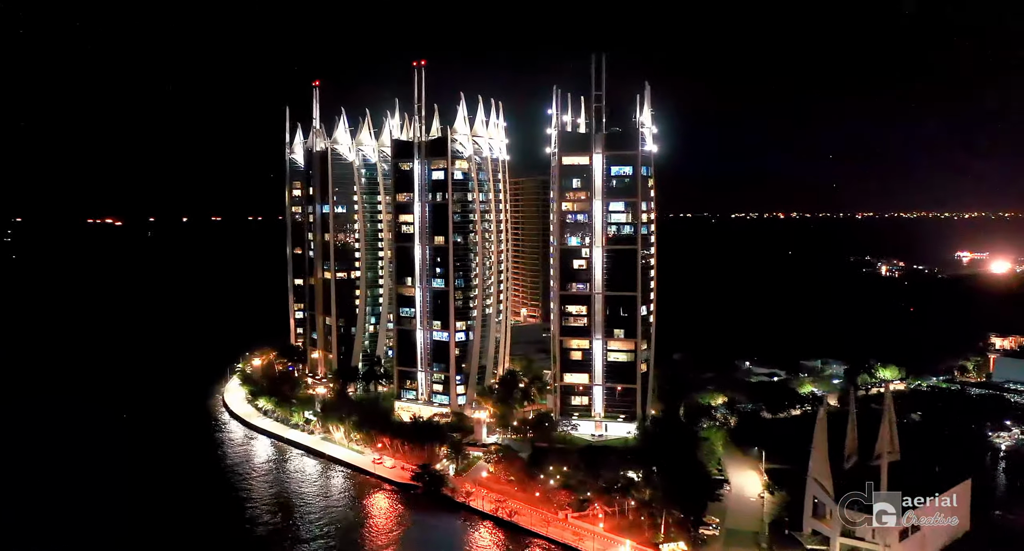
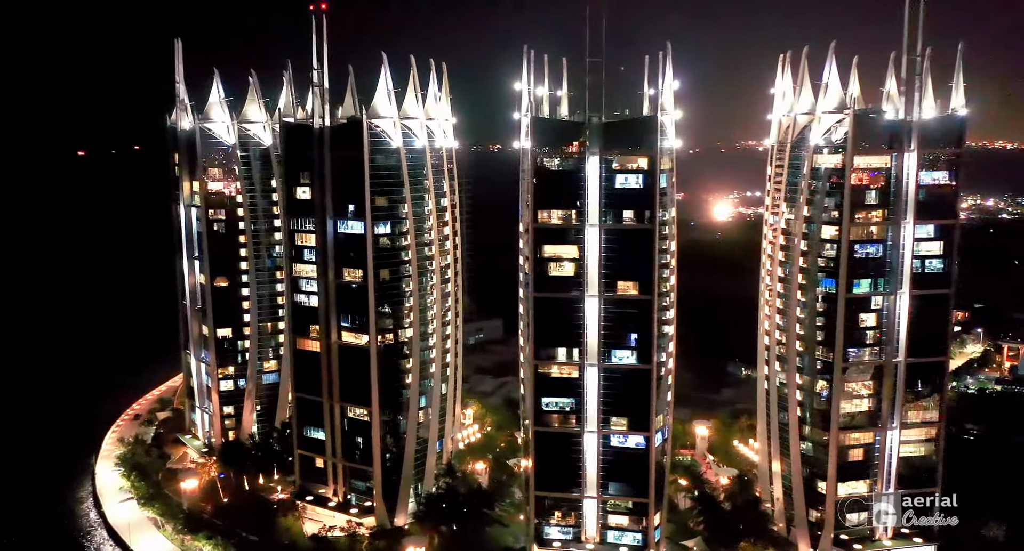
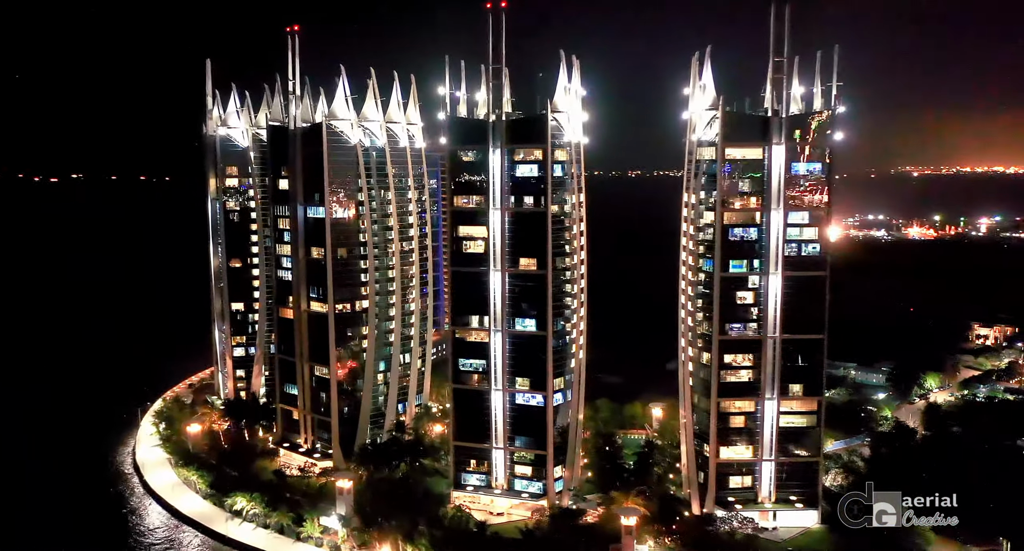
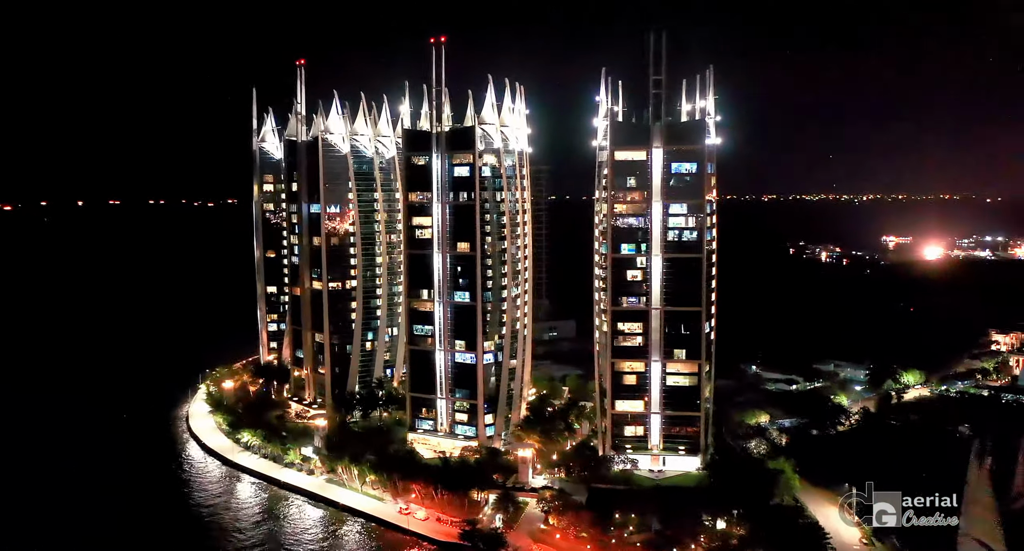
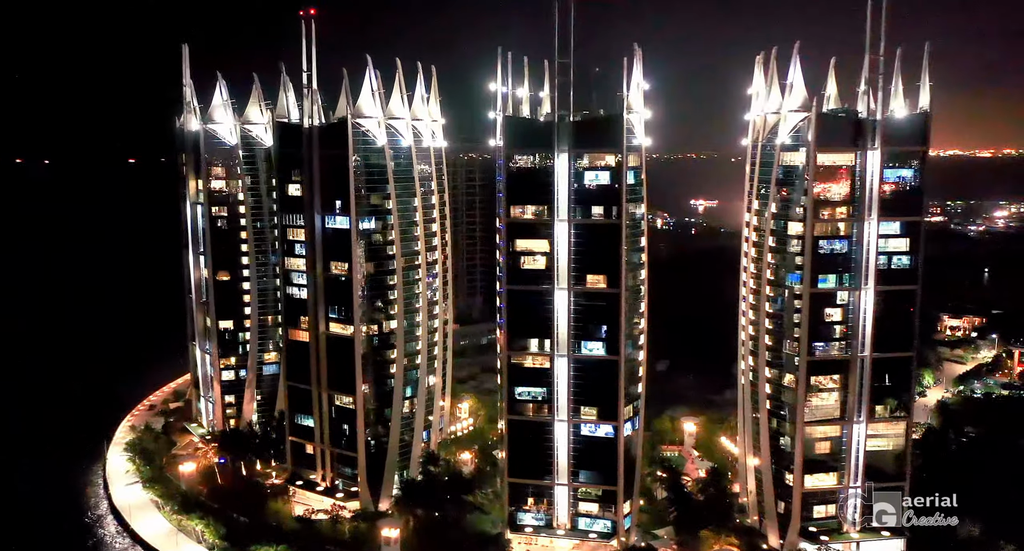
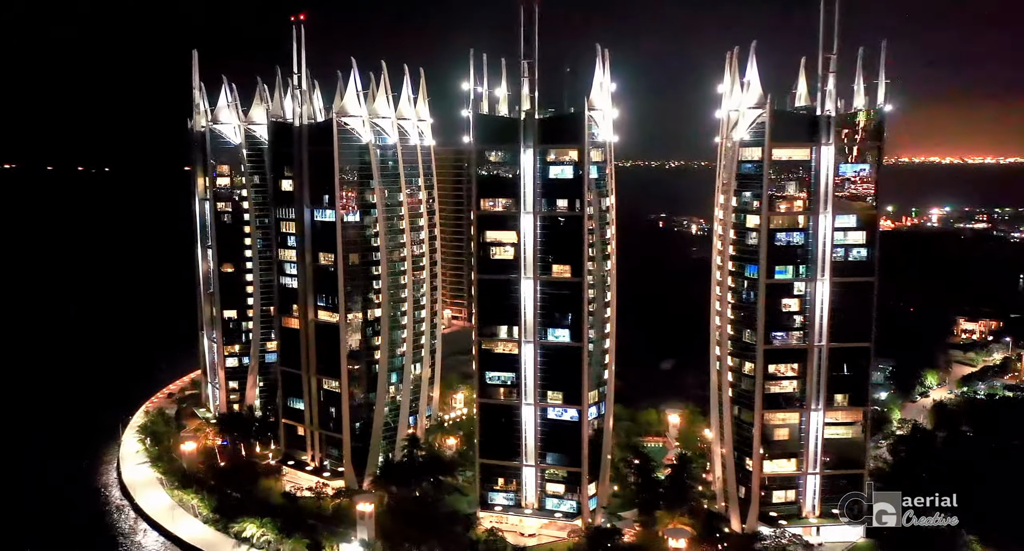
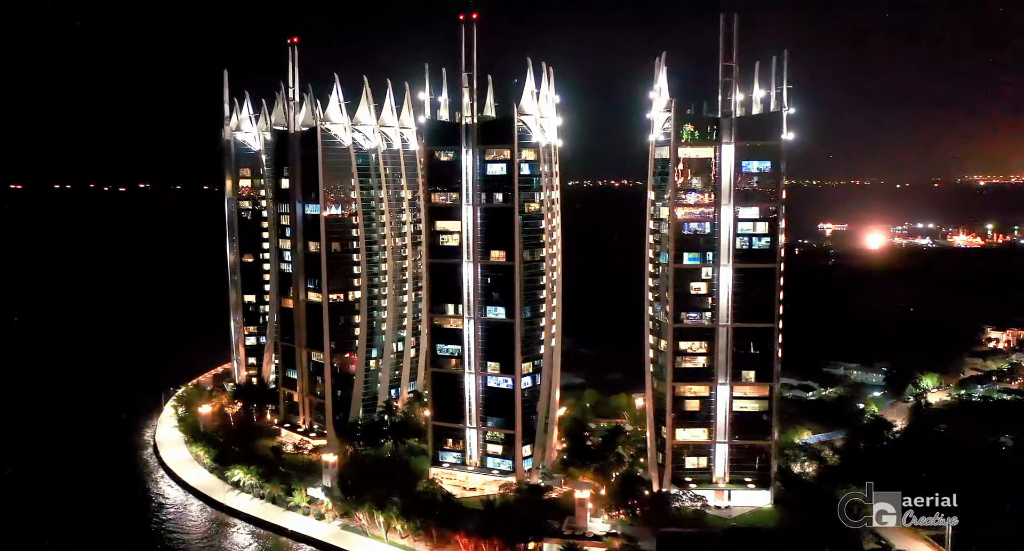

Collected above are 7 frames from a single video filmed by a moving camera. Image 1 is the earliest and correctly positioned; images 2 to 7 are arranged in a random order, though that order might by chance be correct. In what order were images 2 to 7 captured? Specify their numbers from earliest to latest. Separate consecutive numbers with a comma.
4, 7, 3, 6, 5, 2
